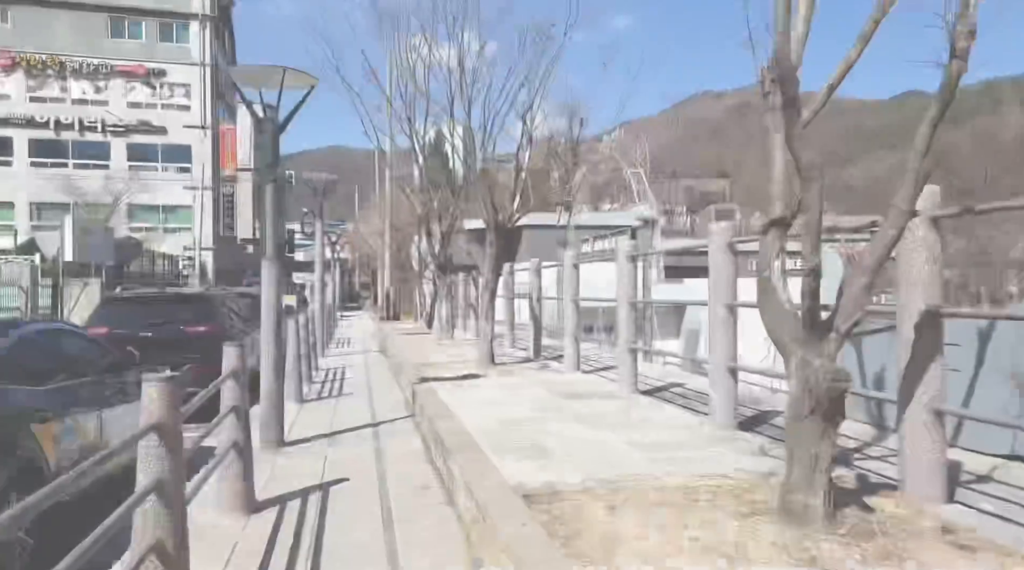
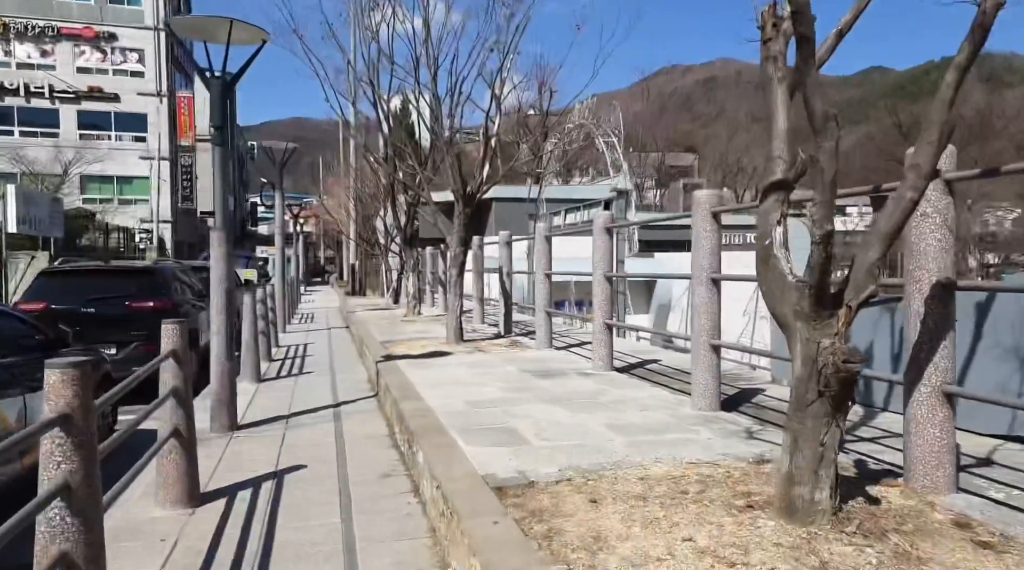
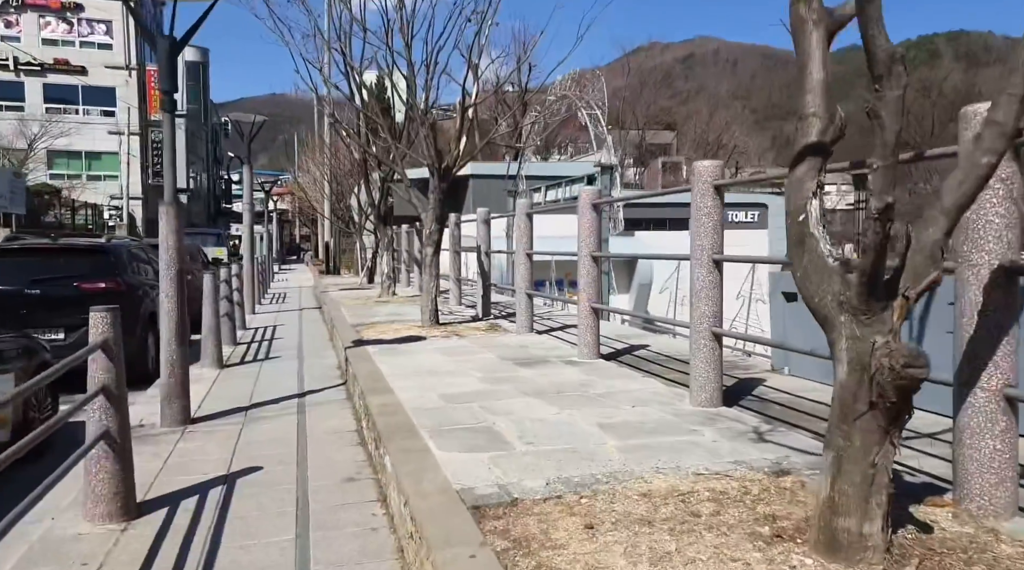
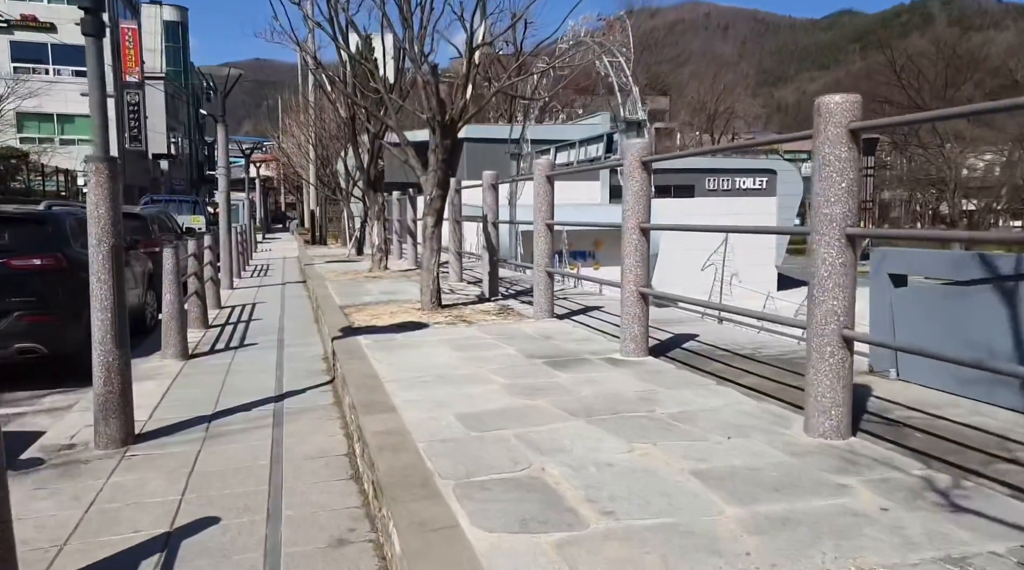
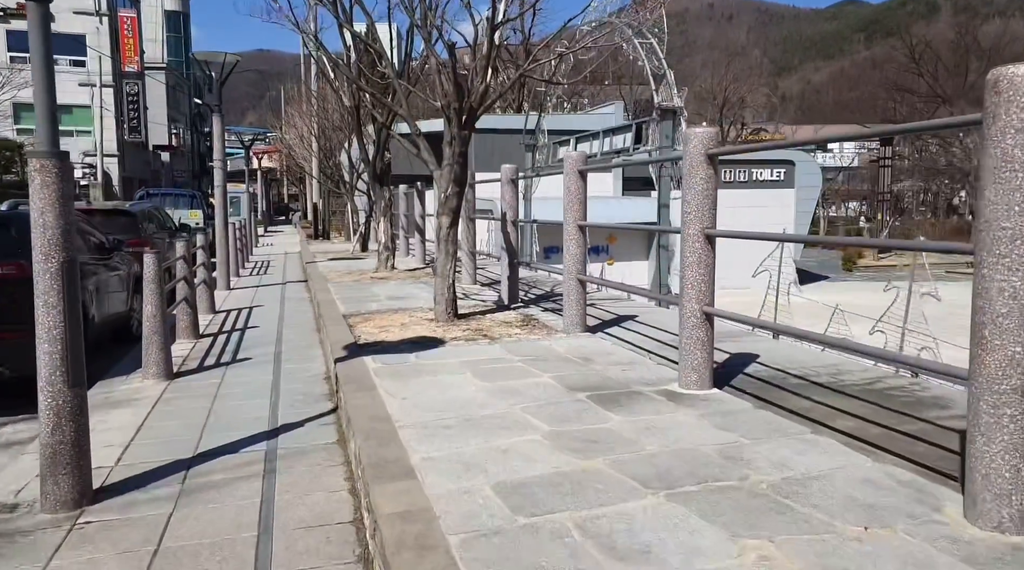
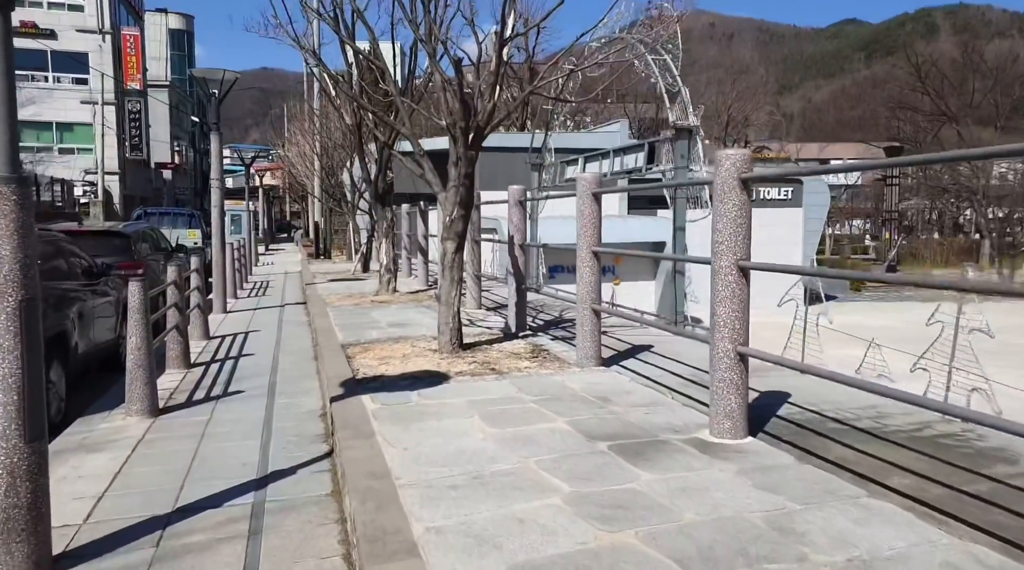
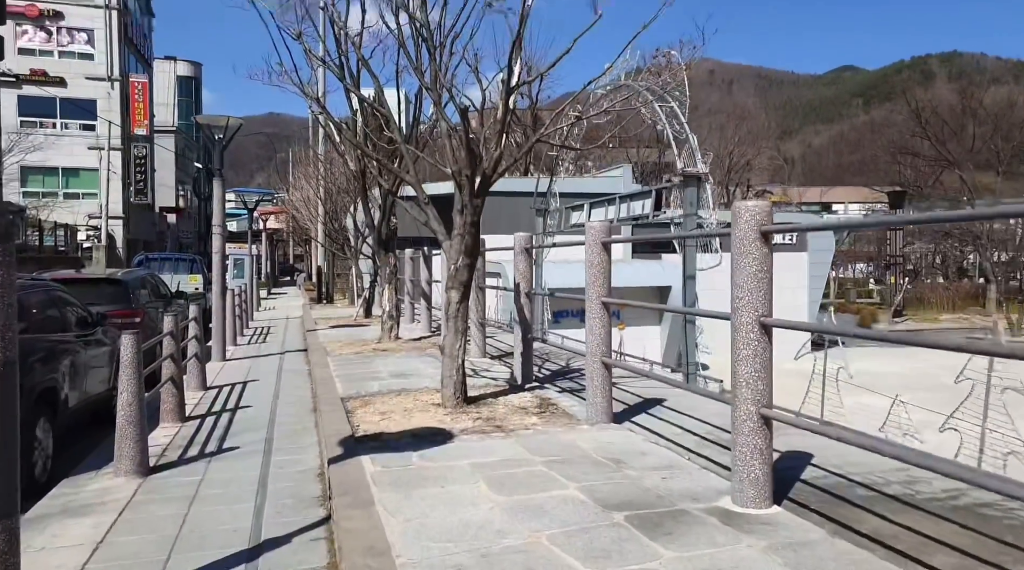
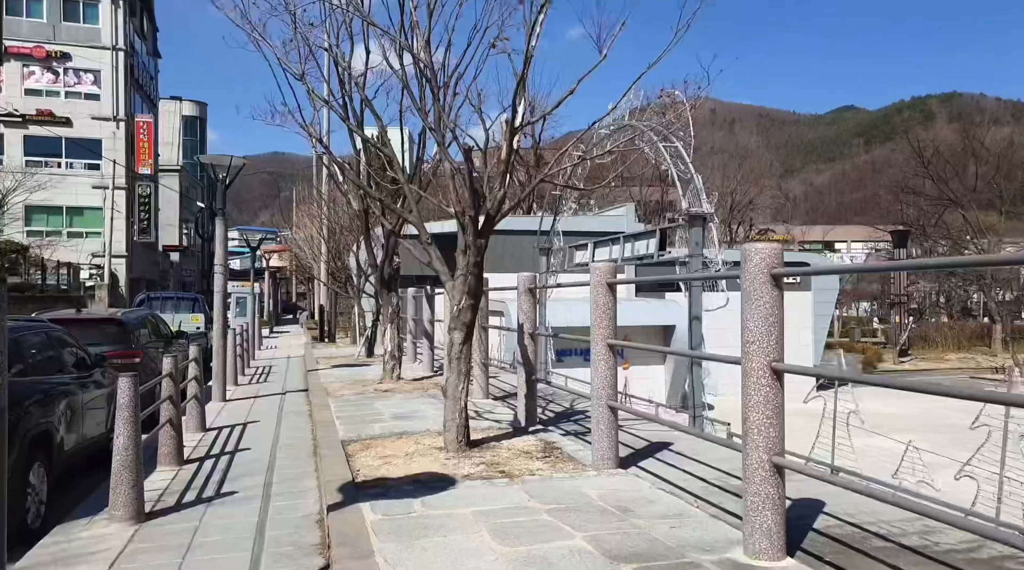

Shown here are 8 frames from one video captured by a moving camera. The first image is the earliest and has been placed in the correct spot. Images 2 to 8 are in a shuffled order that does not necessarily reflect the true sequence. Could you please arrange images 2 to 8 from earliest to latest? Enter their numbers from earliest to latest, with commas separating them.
2, 3, 4, 5, 6, 7, 8
